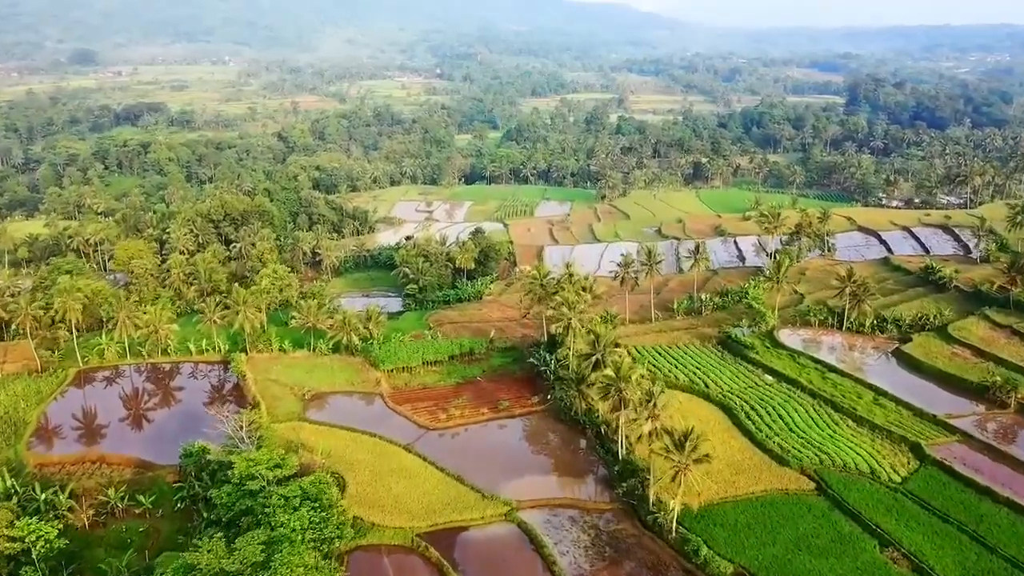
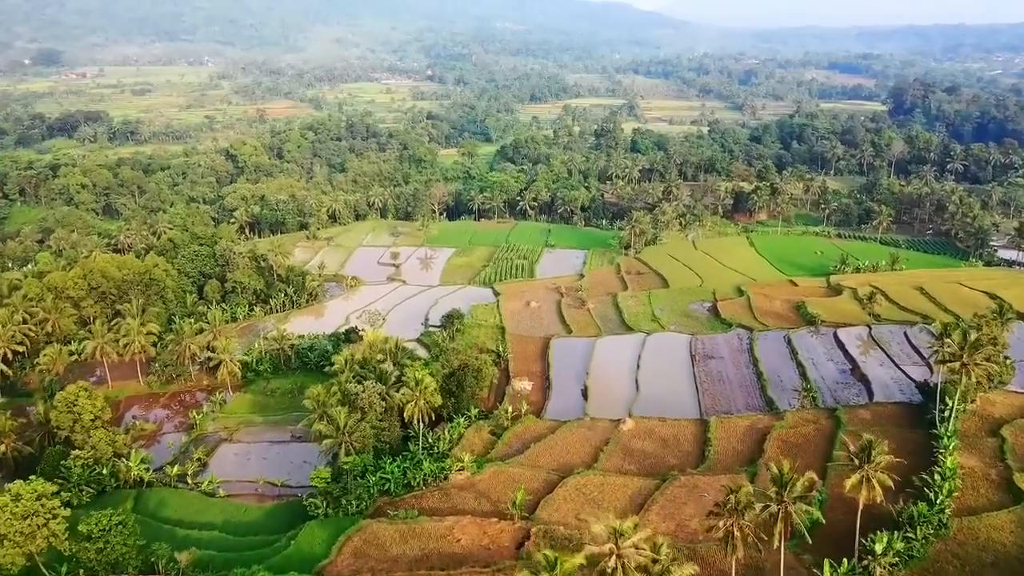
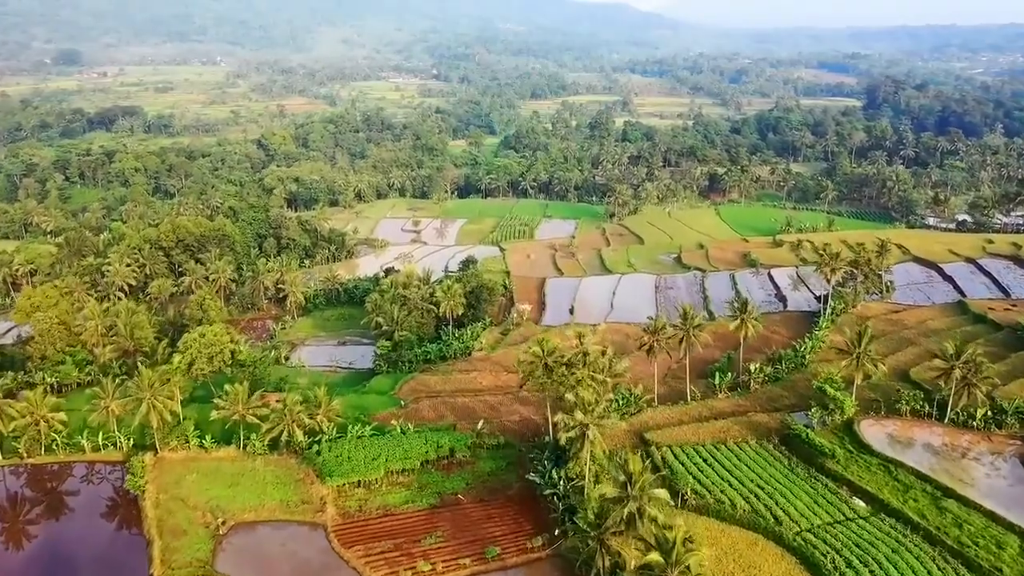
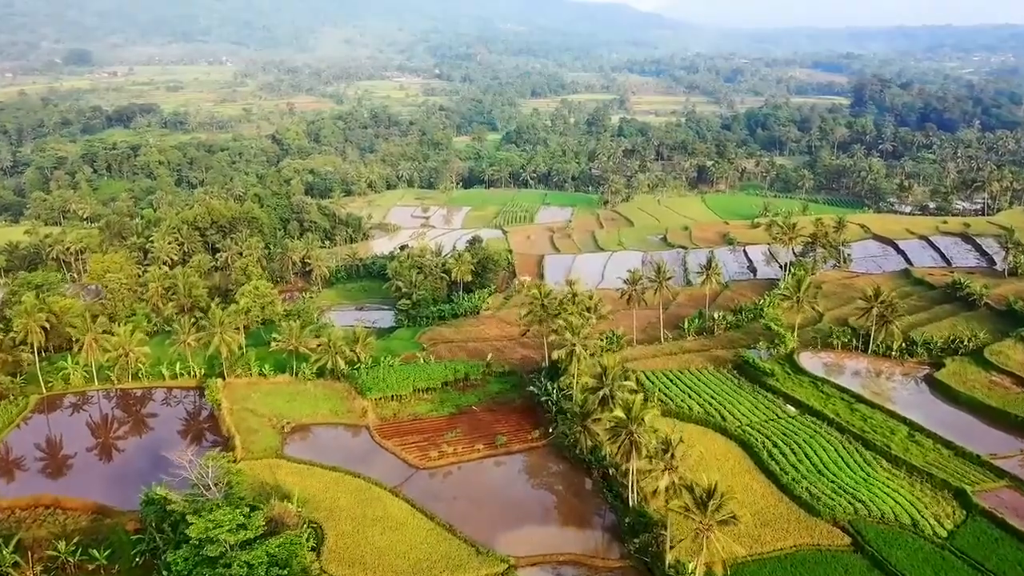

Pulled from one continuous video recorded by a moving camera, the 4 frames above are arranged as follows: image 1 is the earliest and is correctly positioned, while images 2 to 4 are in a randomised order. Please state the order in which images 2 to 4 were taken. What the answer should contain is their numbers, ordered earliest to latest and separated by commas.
4, 3, 2
